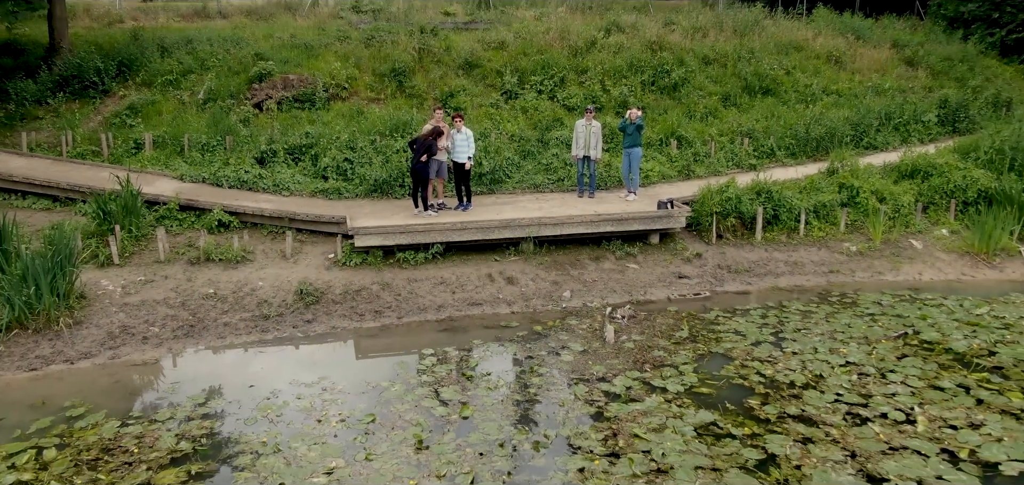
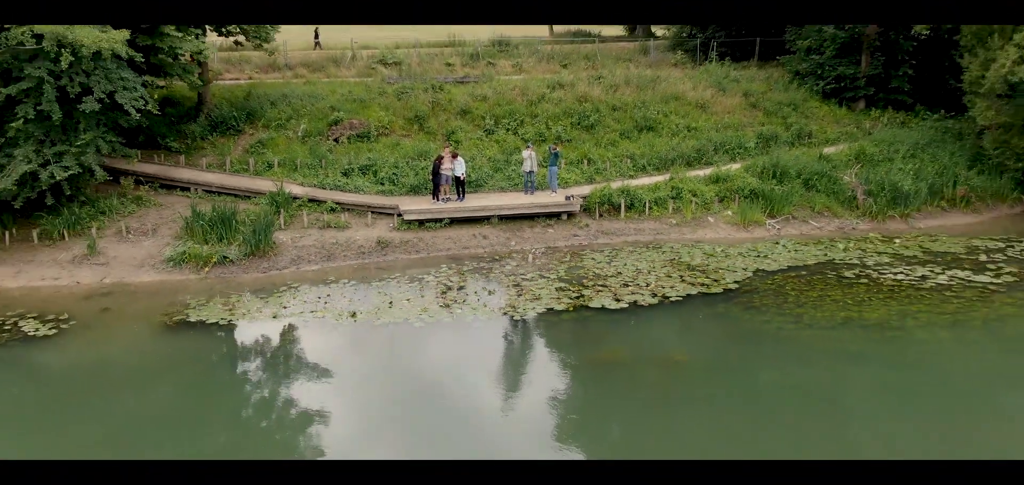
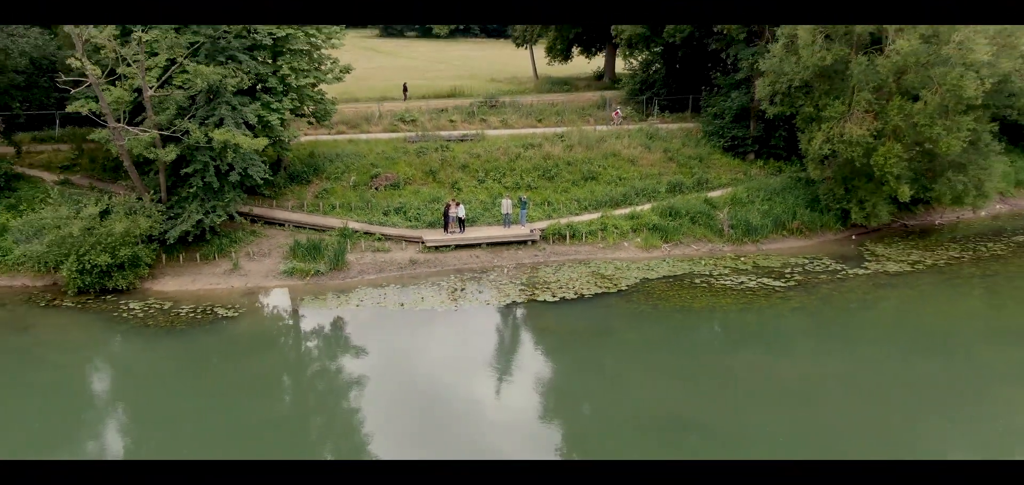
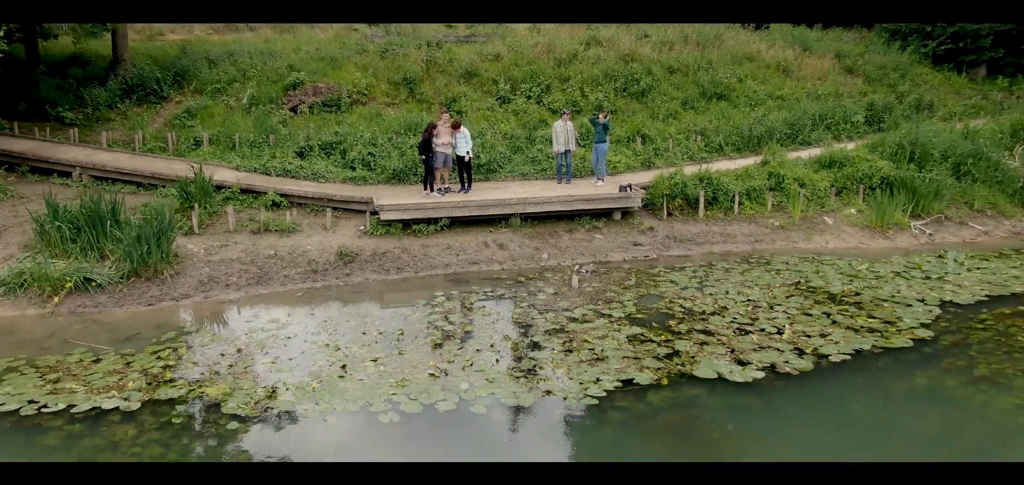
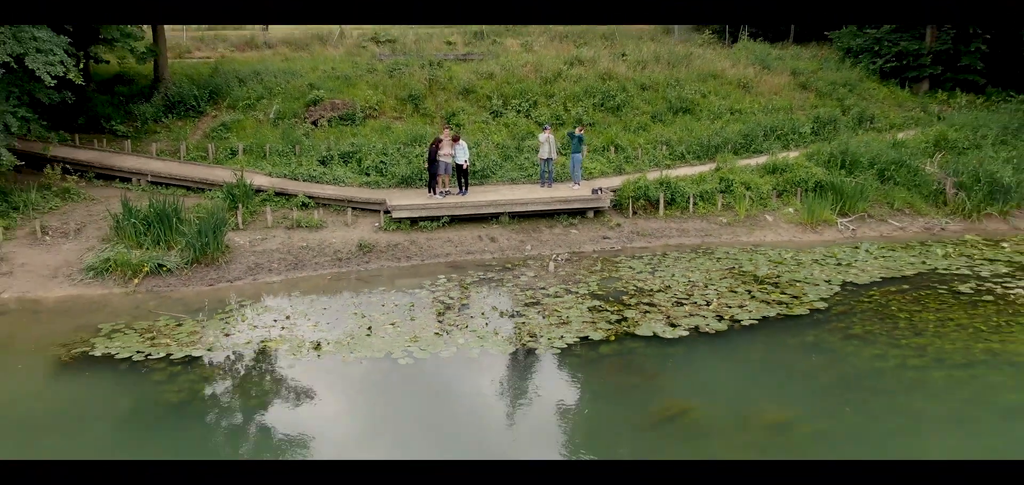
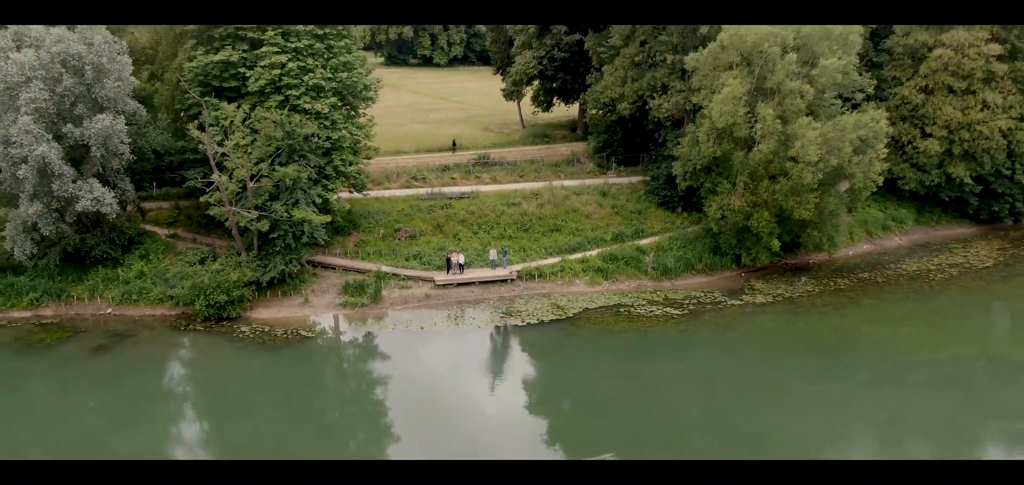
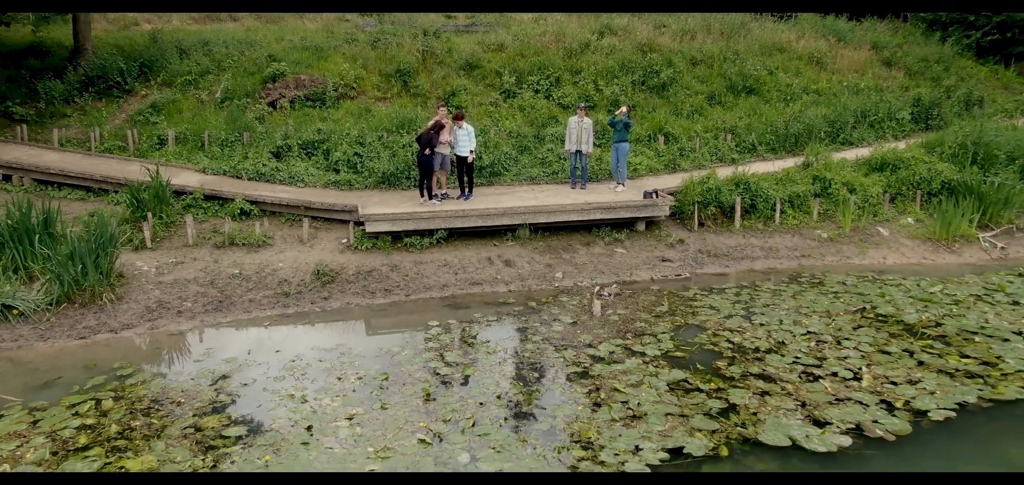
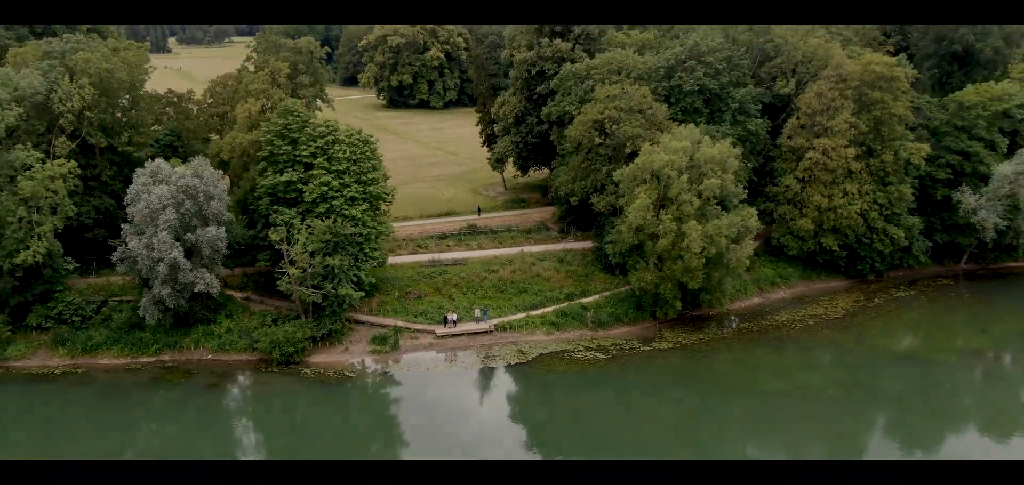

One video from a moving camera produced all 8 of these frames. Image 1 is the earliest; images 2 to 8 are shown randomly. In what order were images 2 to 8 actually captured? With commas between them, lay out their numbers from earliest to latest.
7, 4, 5, 2, 3, 6, 8
